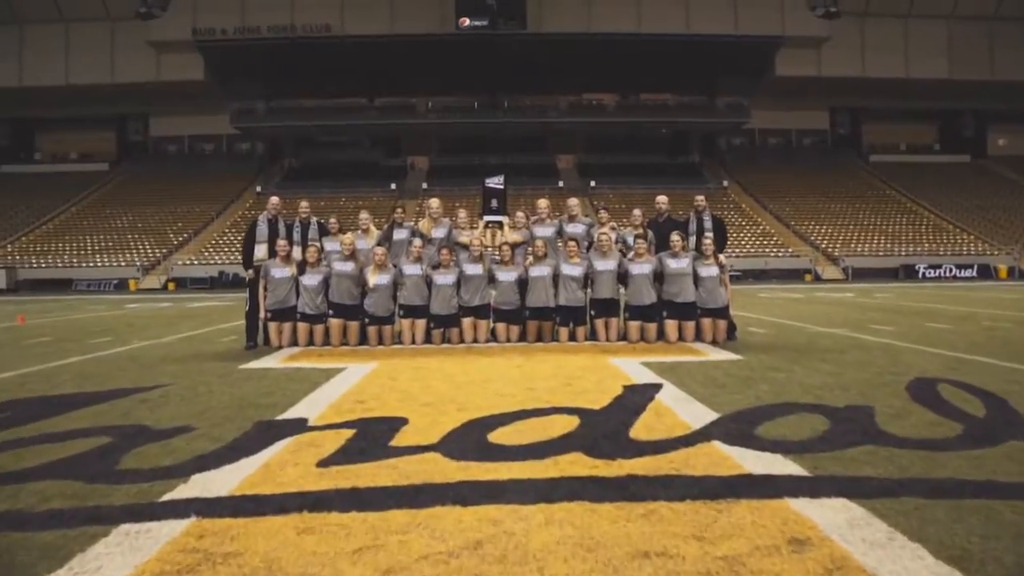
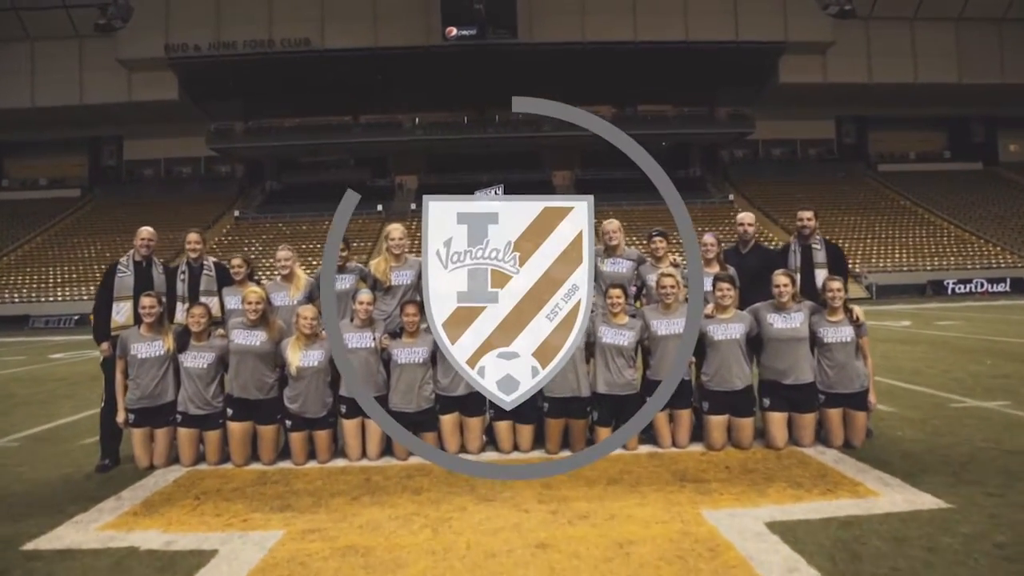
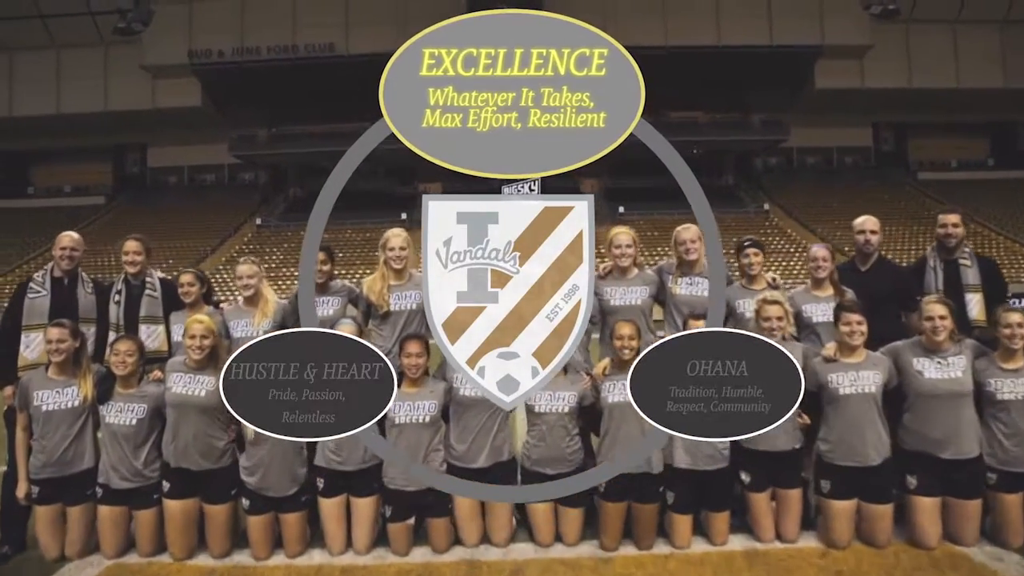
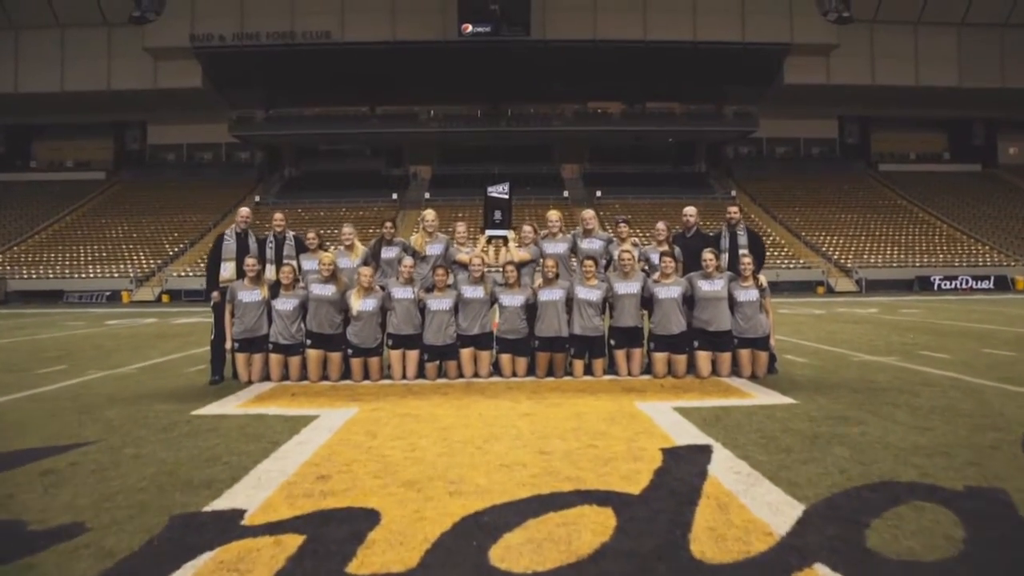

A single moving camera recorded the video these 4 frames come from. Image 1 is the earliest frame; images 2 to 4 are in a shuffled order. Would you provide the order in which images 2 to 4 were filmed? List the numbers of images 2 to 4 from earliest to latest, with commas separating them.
4, 2, 3
